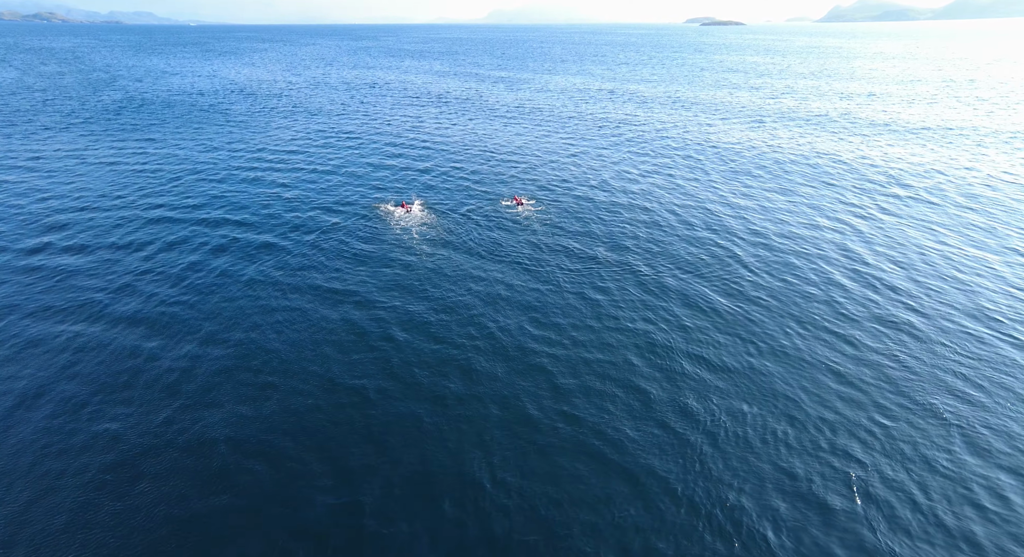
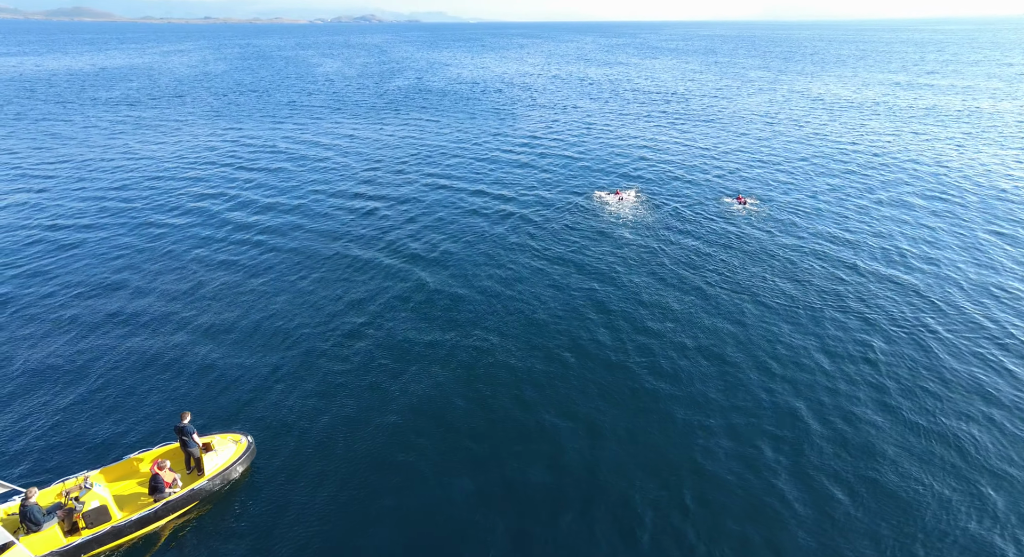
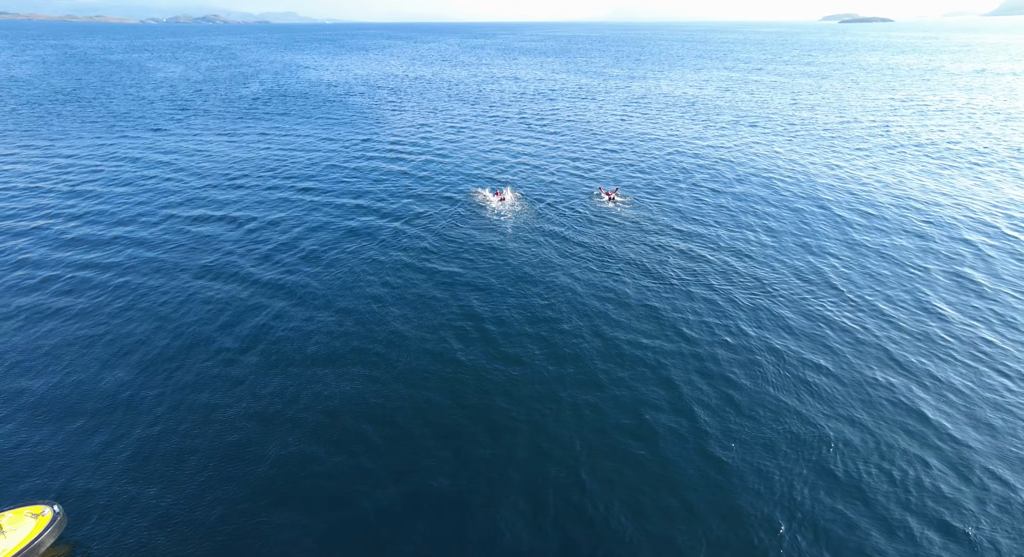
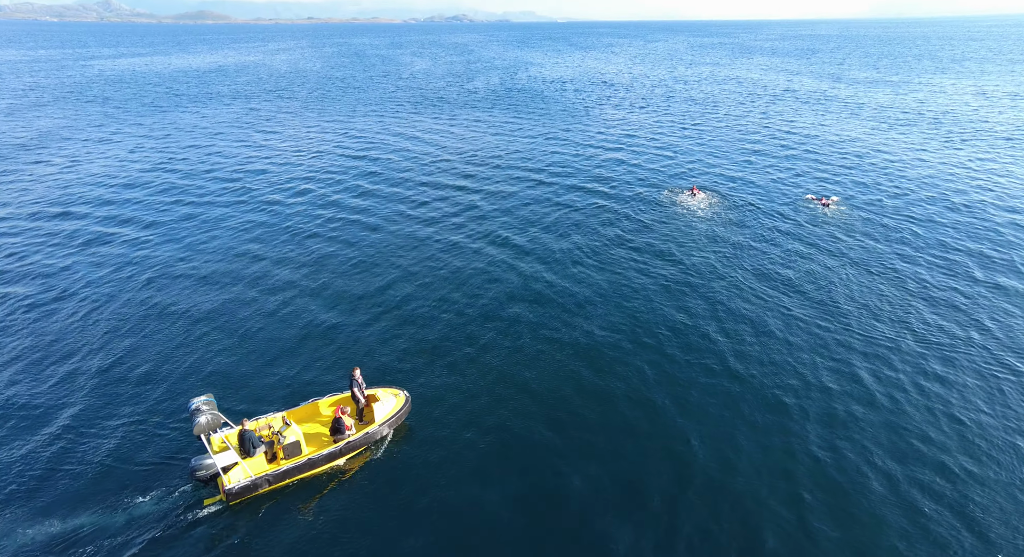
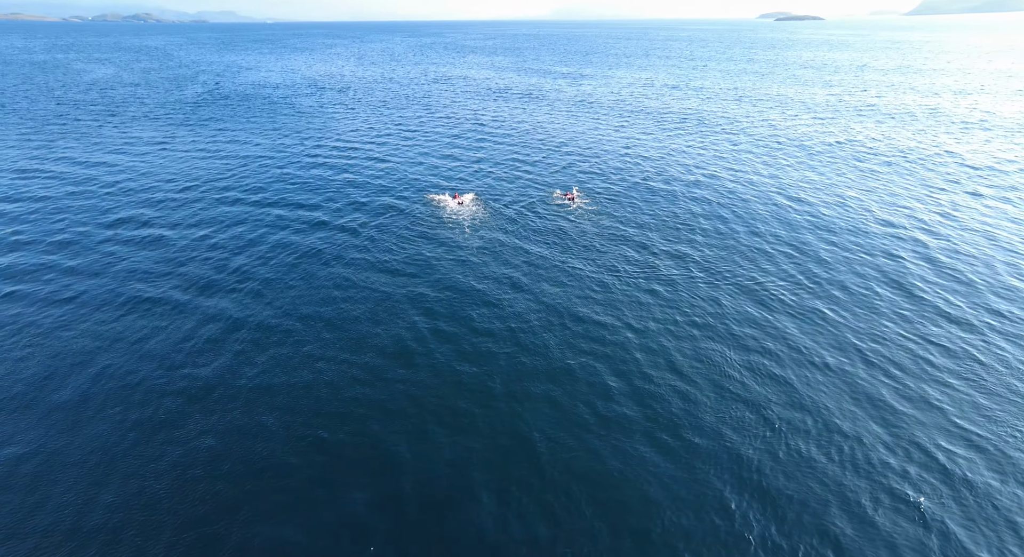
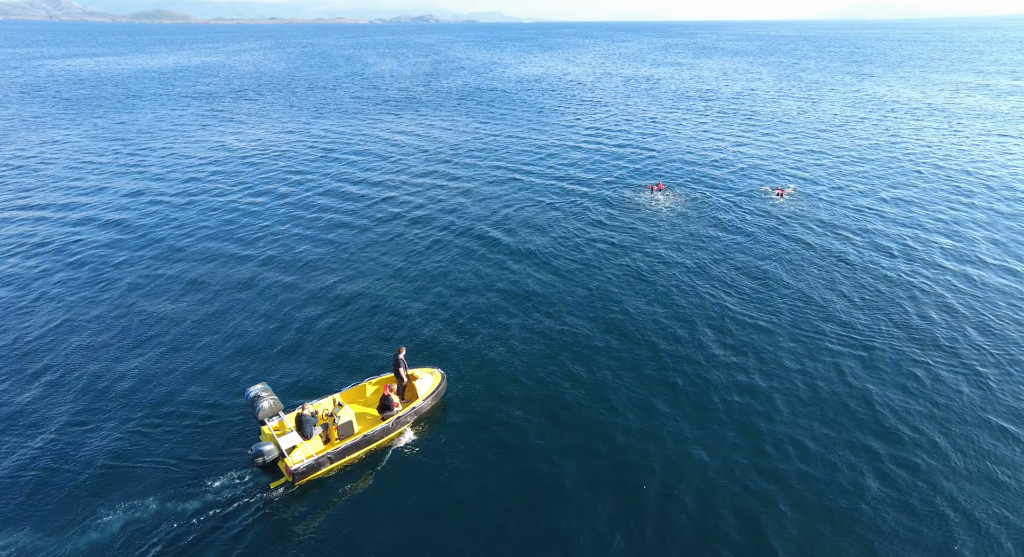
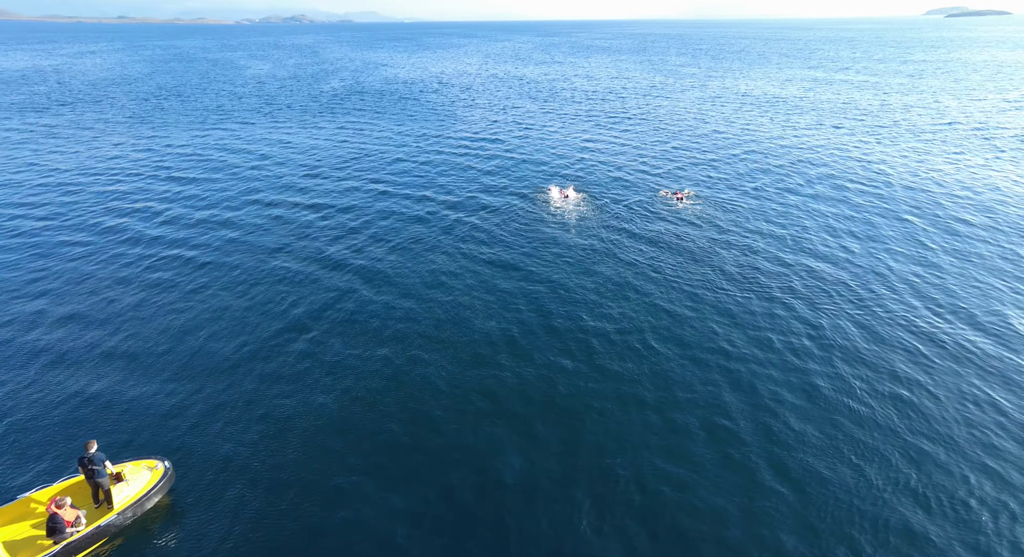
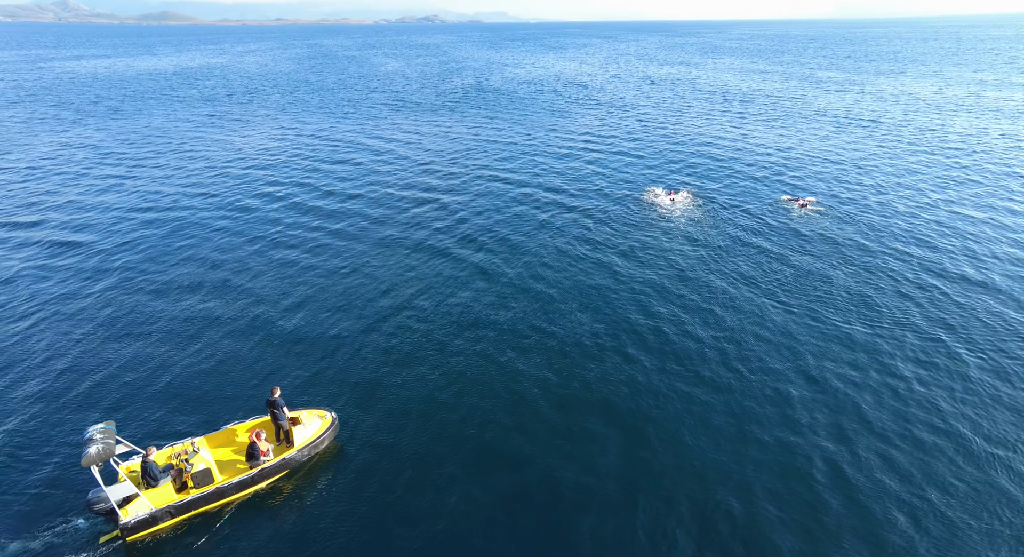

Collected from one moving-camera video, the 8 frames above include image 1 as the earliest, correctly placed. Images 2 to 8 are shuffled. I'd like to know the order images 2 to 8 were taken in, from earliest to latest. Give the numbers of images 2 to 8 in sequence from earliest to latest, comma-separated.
5, 3, 7, 2, 8, 4, 6
